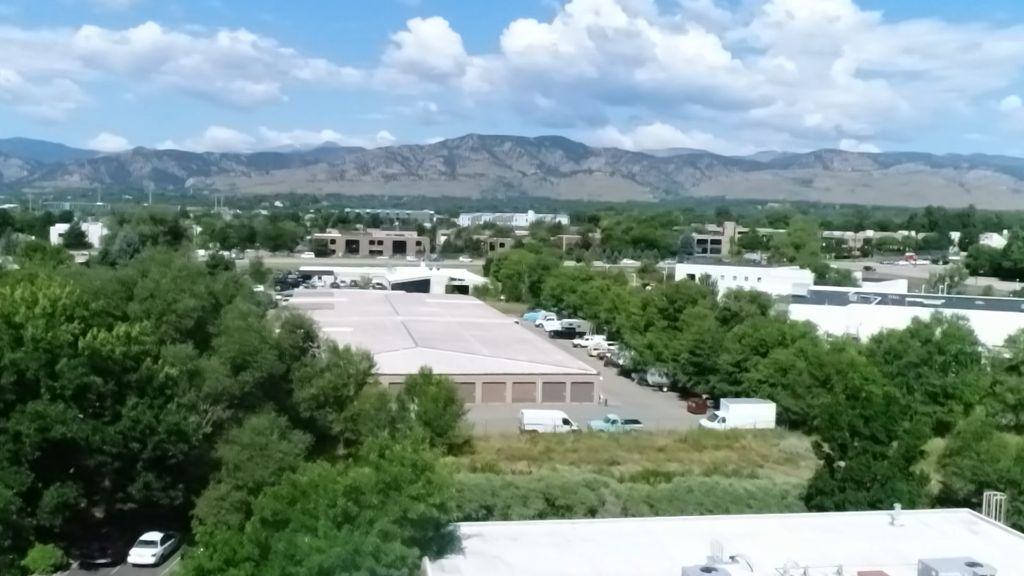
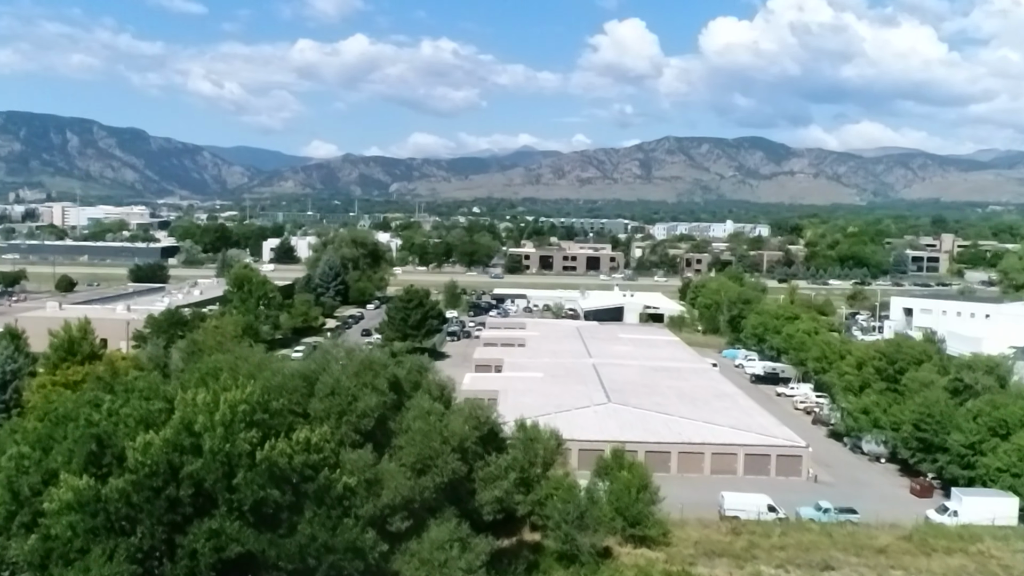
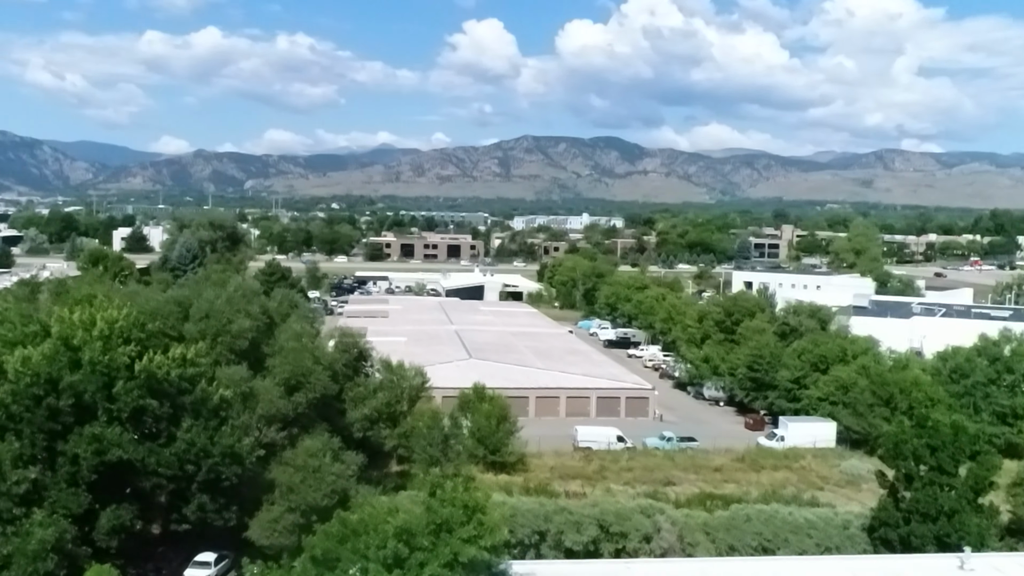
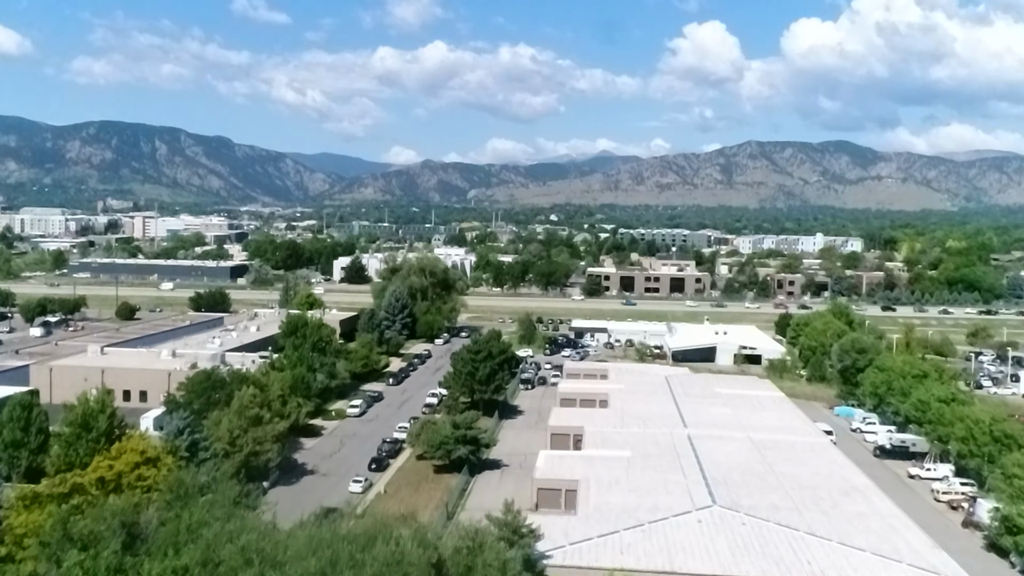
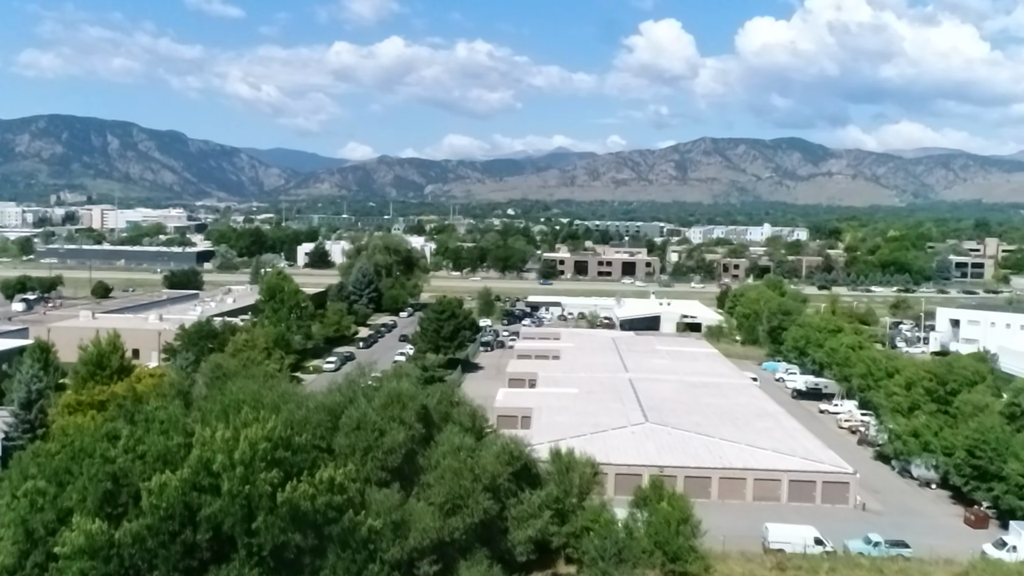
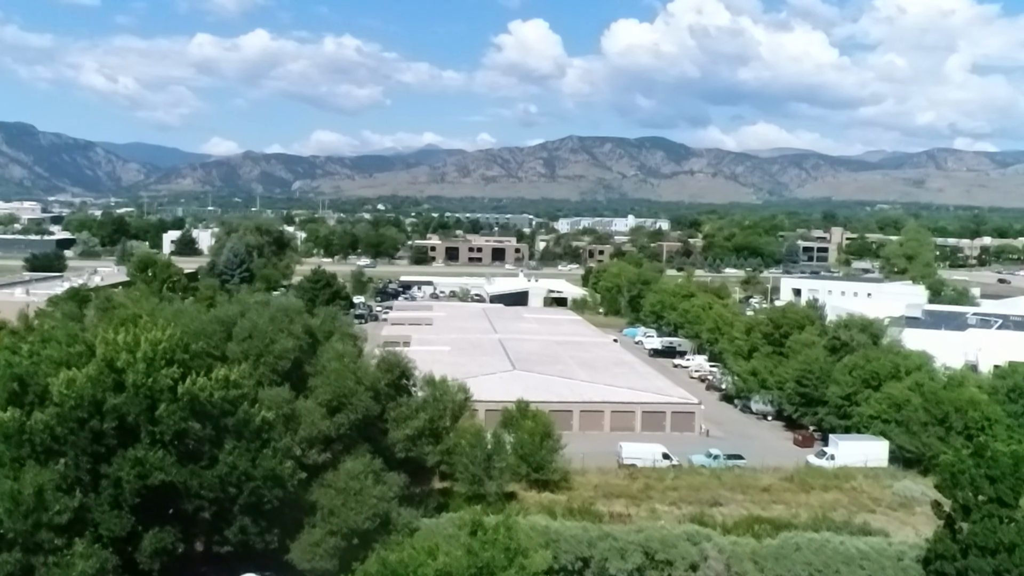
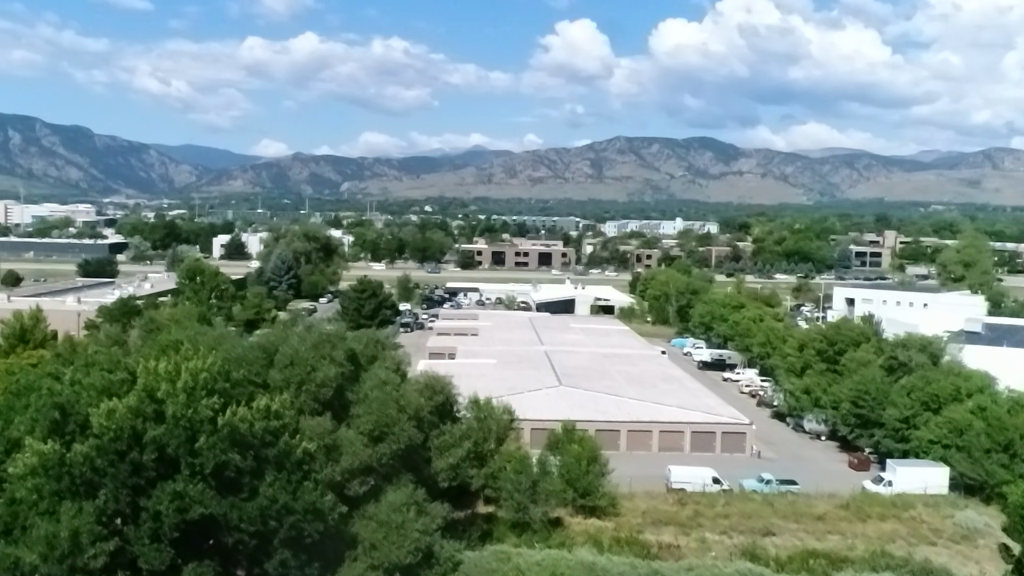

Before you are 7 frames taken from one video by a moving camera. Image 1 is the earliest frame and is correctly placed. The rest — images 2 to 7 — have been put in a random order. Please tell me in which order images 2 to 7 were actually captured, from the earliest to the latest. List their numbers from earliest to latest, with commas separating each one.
3, 6, 7, 2, 5, 4
